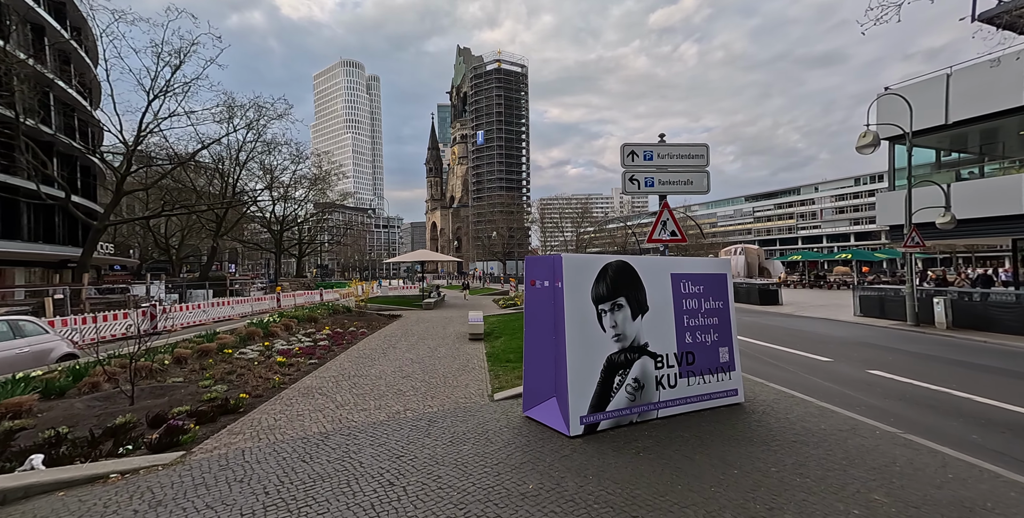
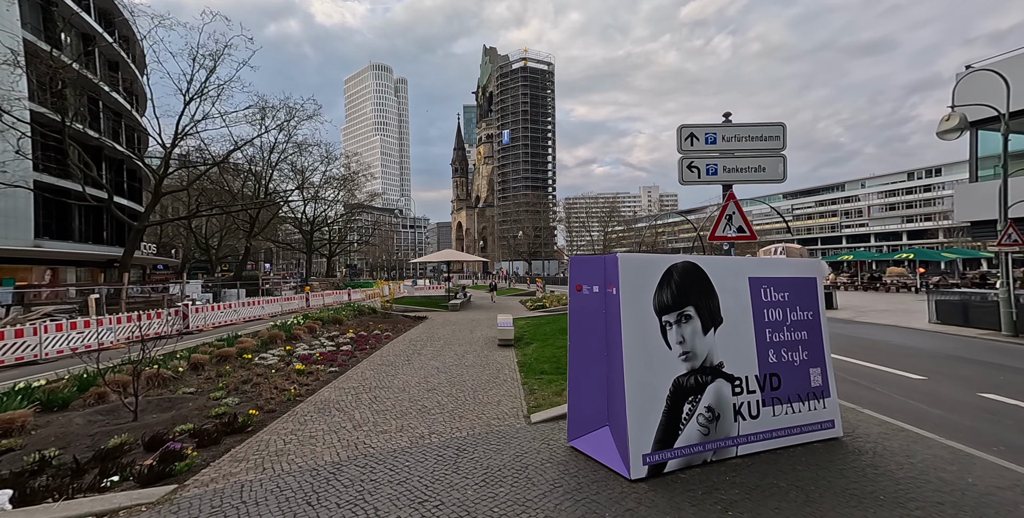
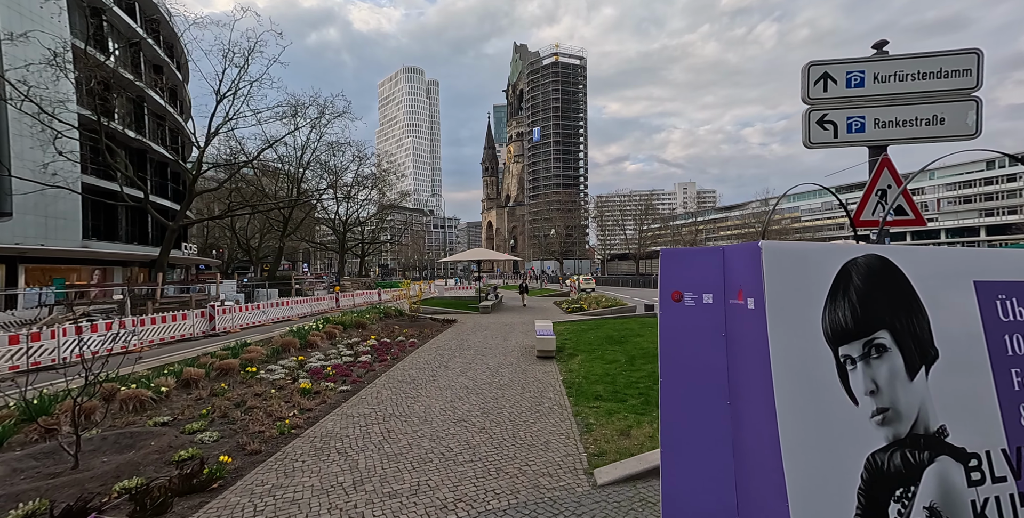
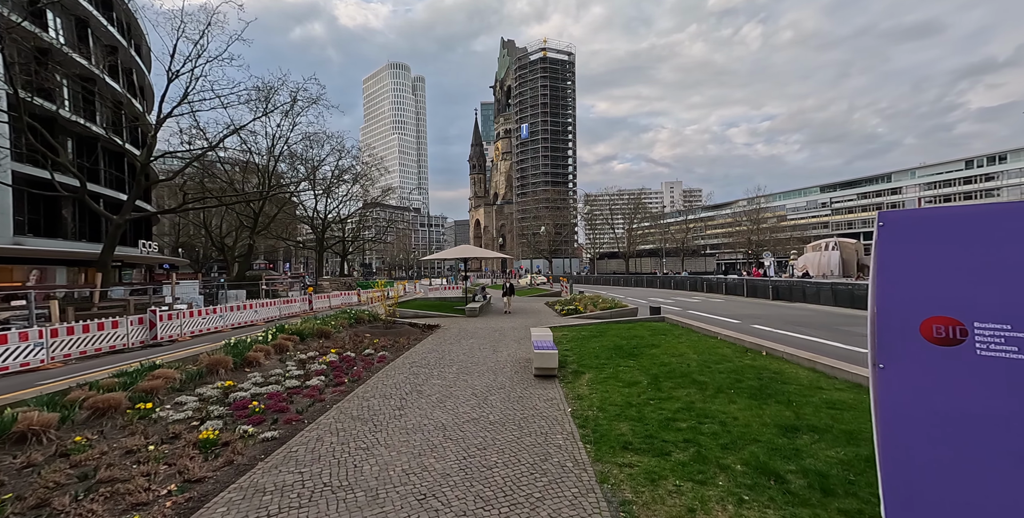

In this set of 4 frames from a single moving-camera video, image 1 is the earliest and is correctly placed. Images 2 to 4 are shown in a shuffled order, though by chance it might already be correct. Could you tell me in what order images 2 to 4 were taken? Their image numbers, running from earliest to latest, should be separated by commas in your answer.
2, 3, 4
